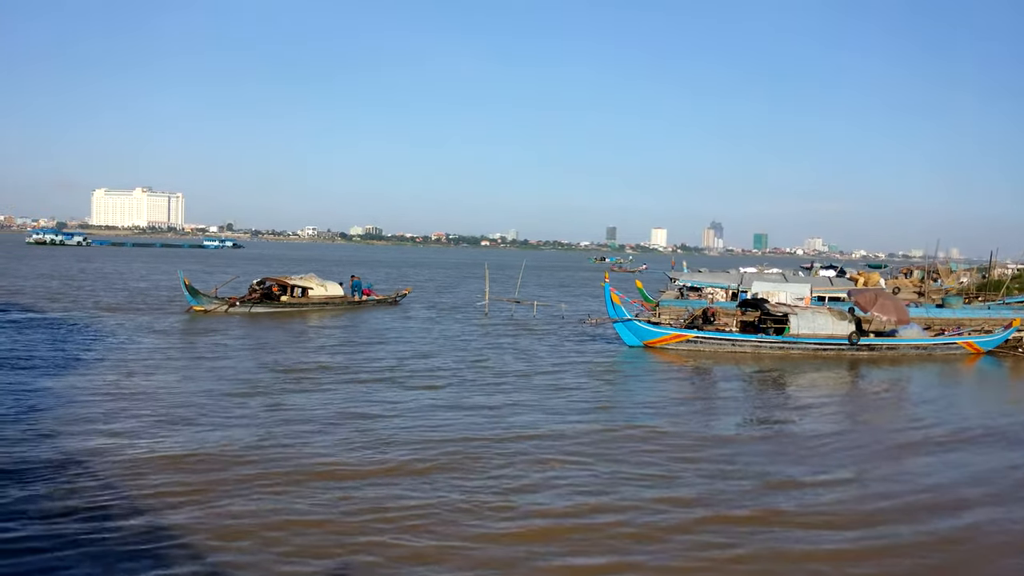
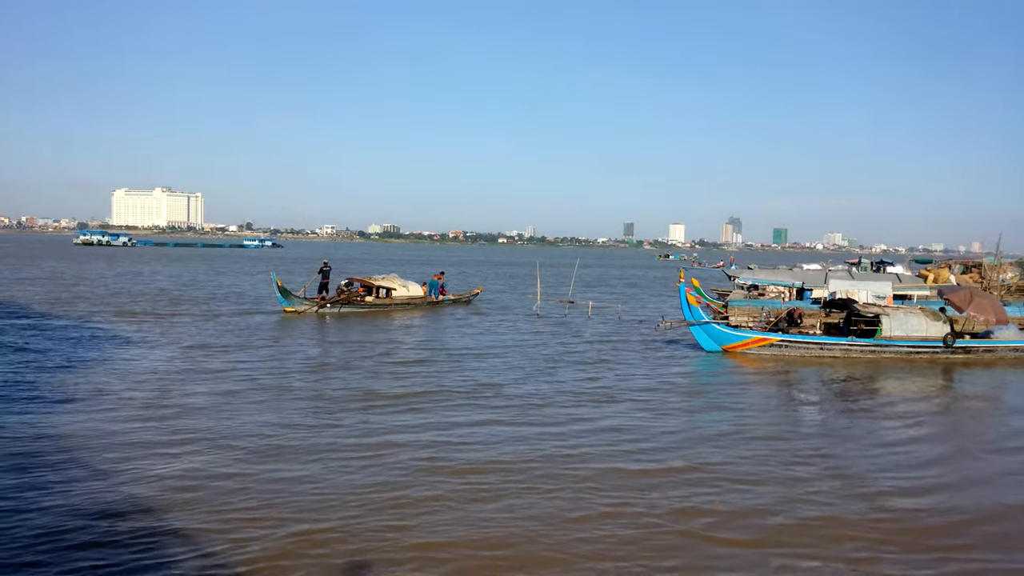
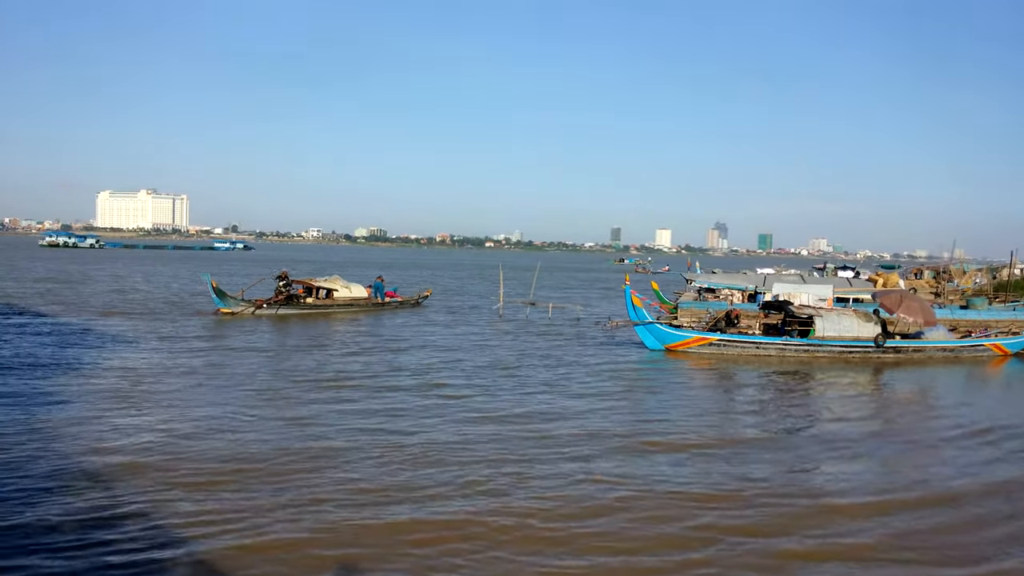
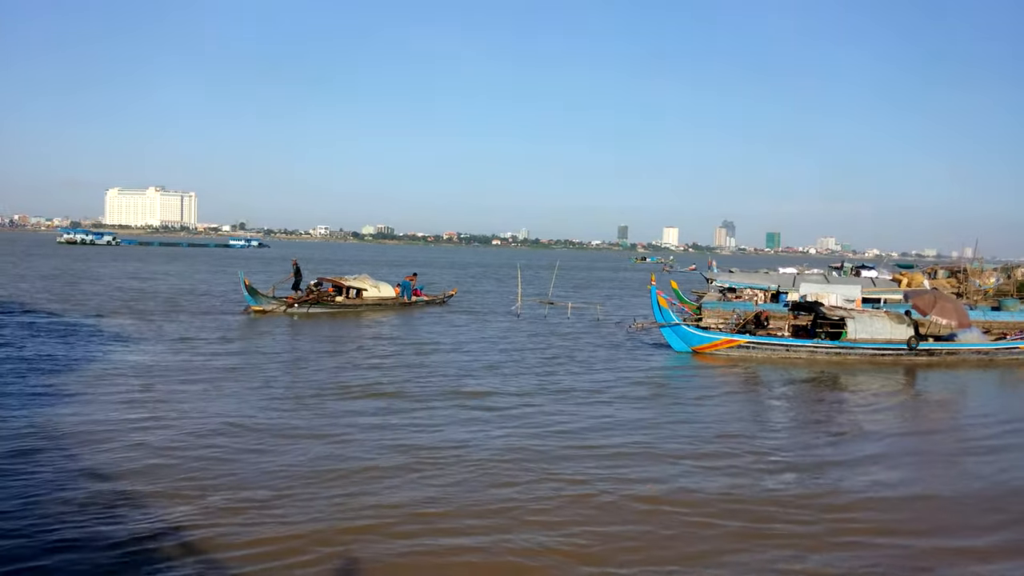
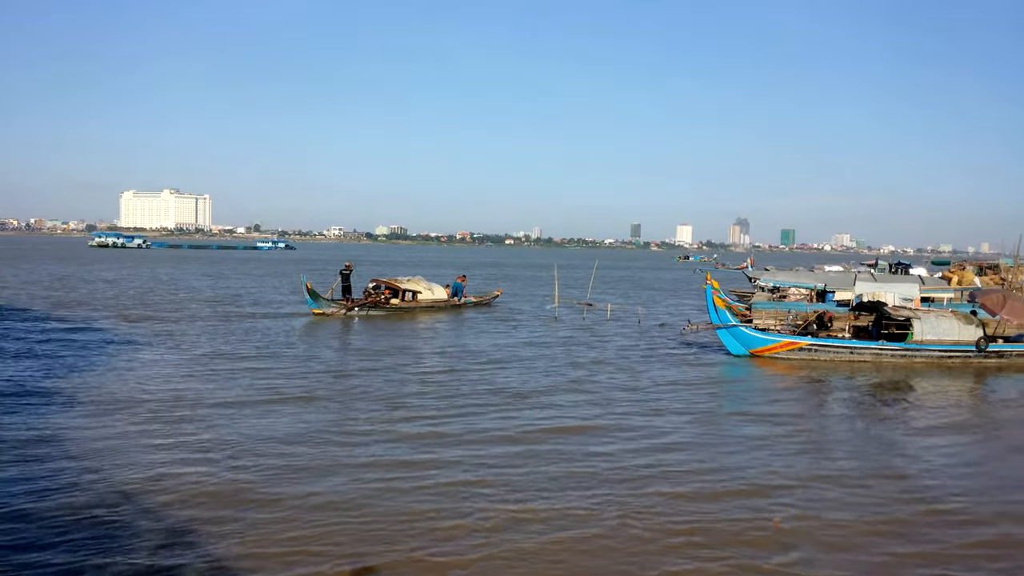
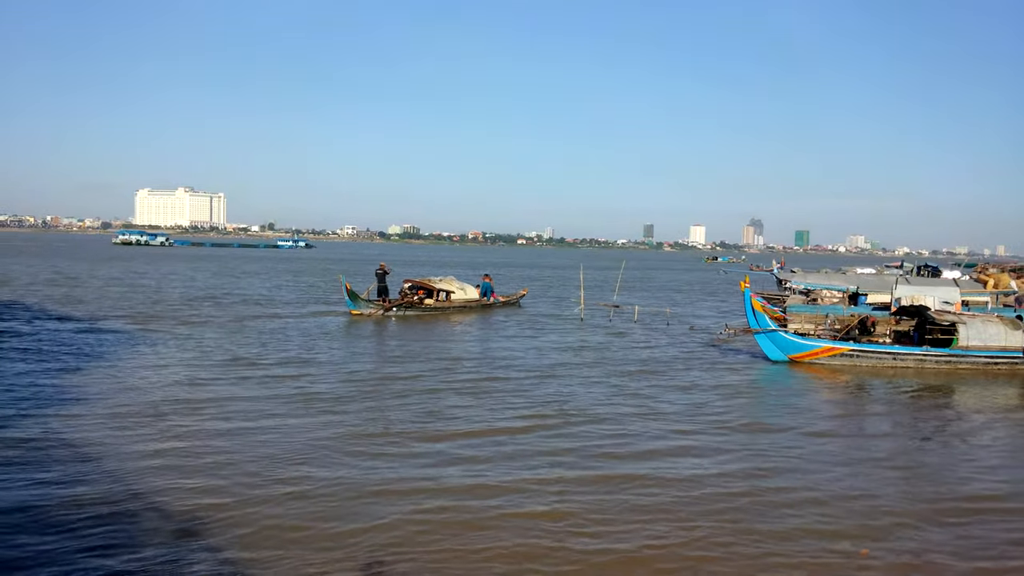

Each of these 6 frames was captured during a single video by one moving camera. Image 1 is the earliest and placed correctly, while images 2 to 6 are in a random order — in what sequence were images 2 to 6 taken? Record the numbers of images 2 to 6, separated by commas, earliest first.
3, 4, 2, 5, 6
